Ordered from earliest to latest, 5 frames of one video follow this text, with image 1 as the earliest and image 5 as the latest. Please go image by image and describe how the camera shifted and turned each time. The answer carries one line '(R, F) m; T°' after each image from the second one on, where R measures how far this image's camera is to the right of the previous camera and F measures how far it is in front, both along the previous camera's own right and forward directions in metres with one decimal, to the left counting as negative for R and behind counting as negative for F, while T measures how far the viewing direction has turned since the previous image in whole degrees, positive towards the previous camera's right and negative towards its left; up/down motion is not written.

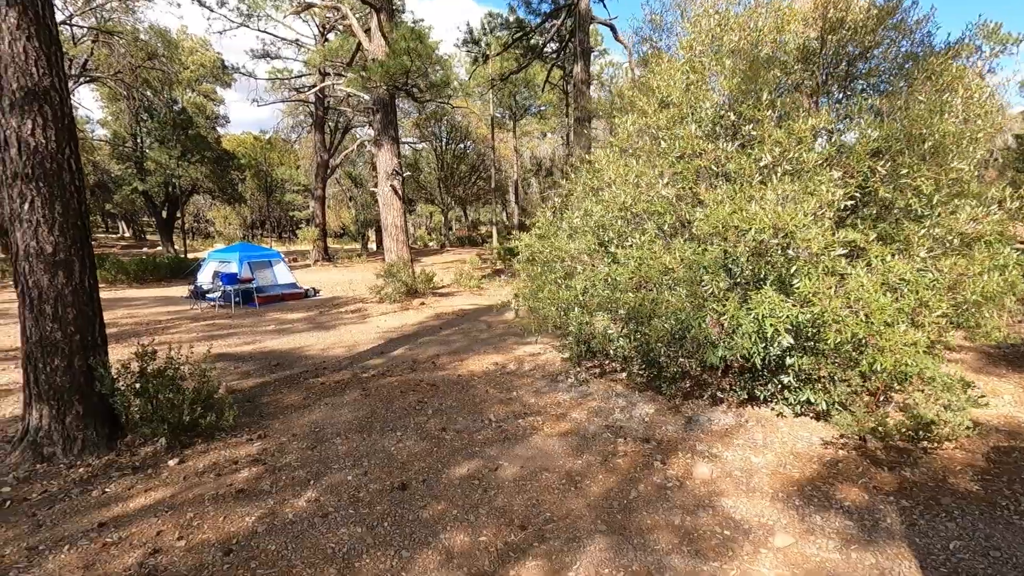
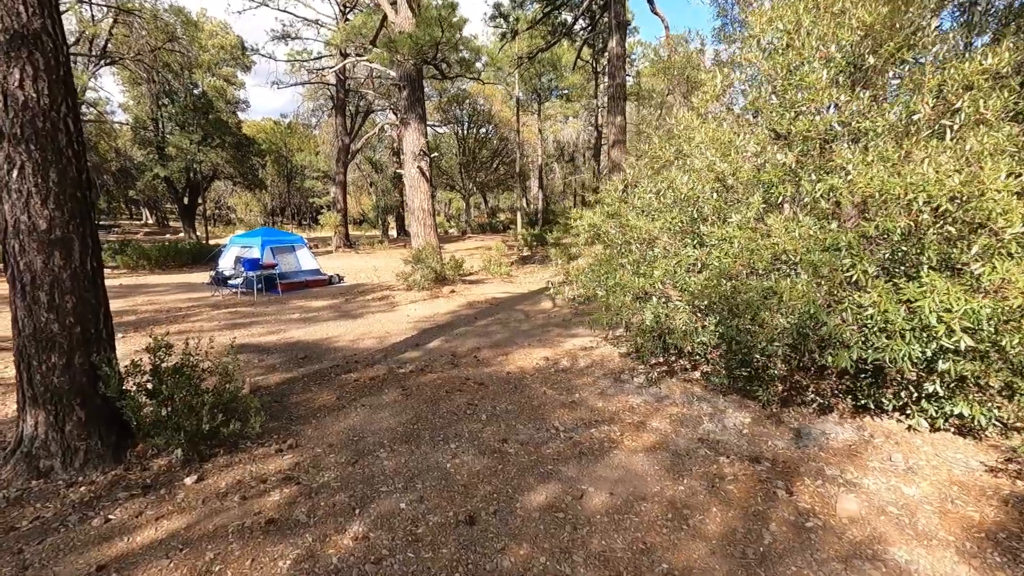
(-0.4, +0.6) m; -2°
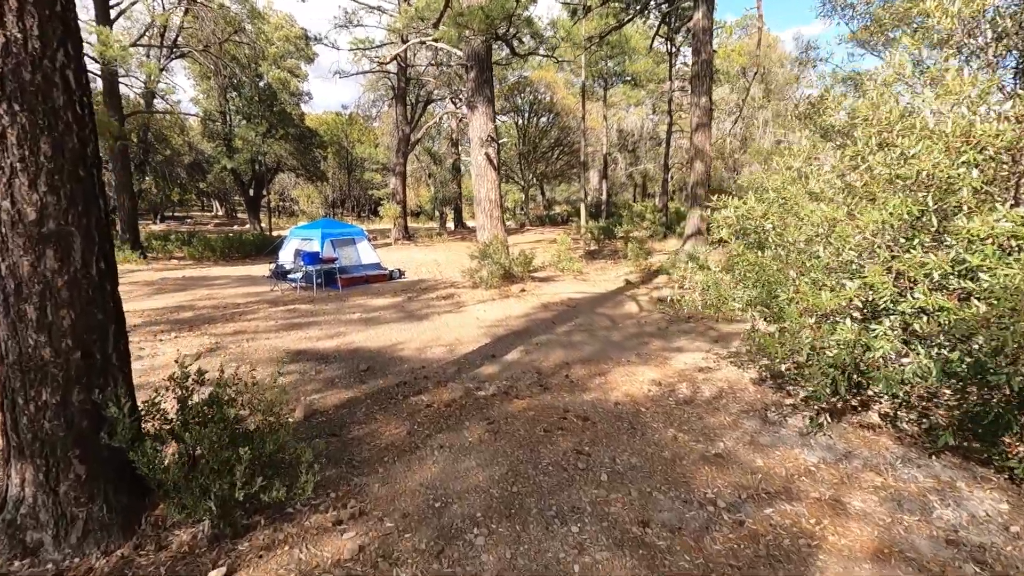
(-0.4, +1.0) m; -6°
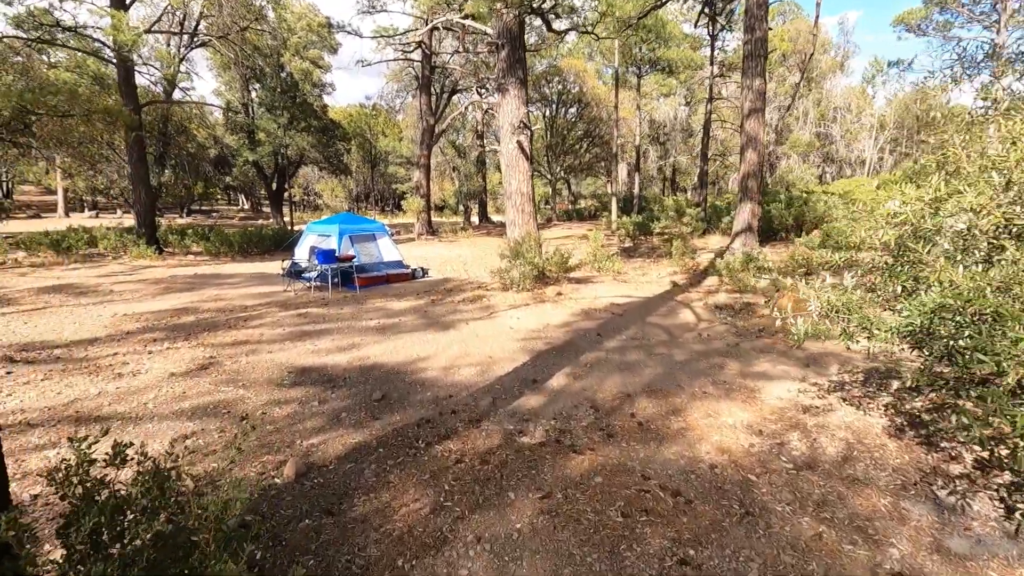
(-0.2, +1.0) m; -2°
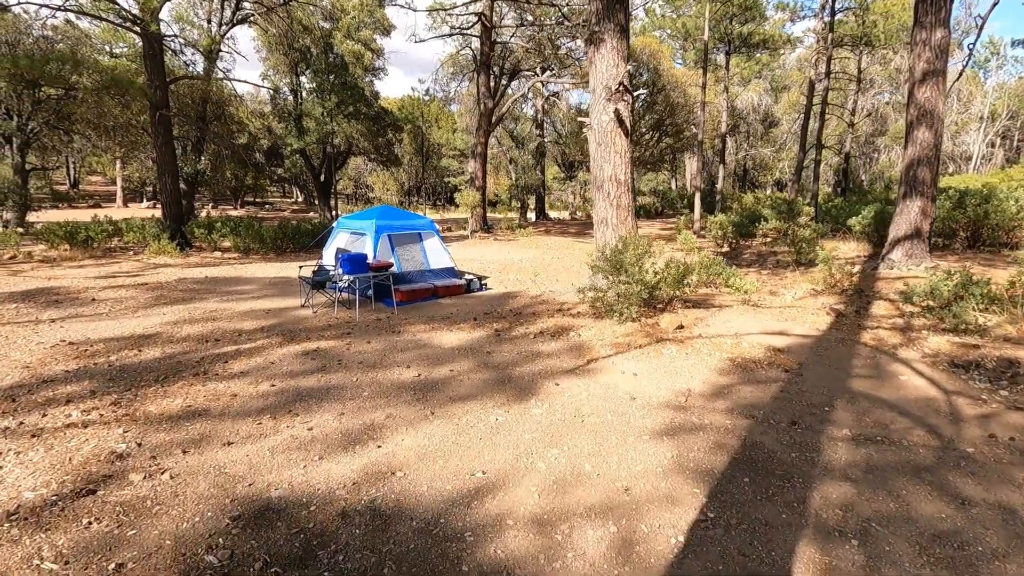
(-0.6, +2.6) m; -5°
